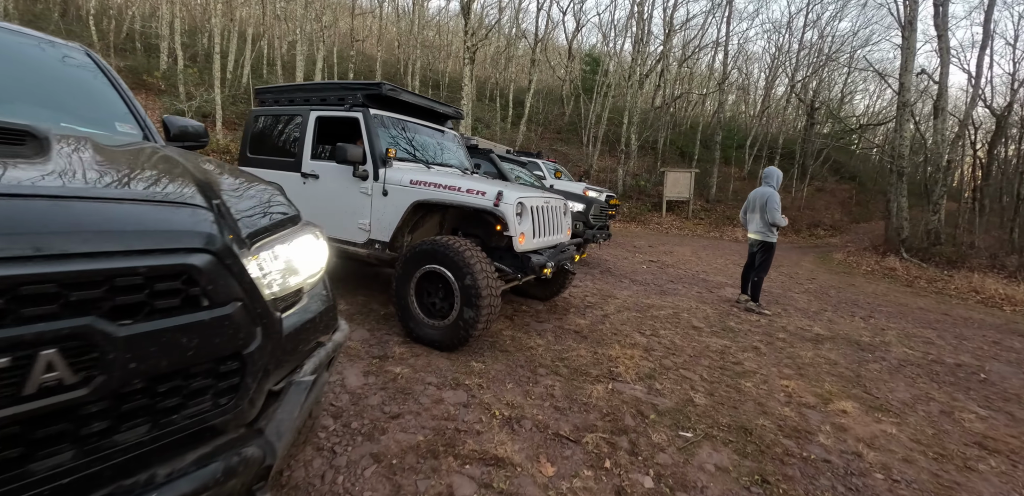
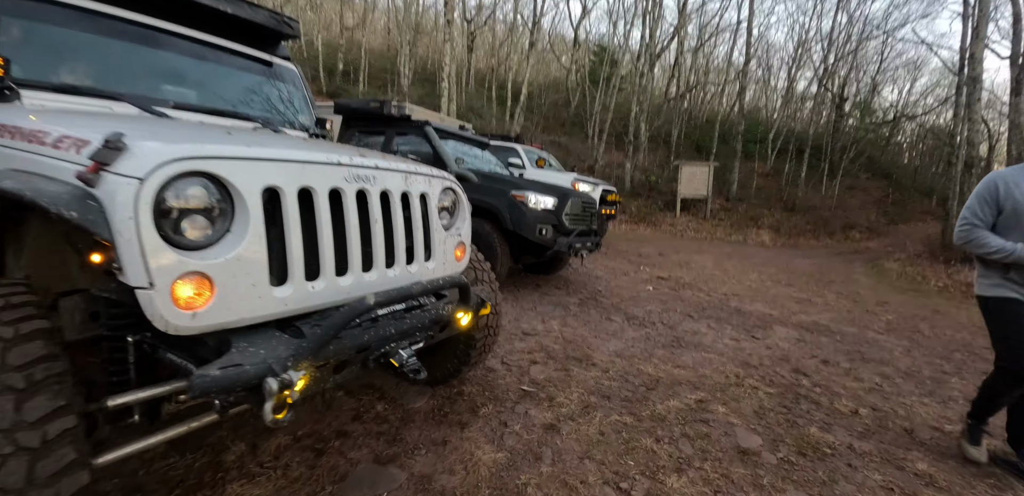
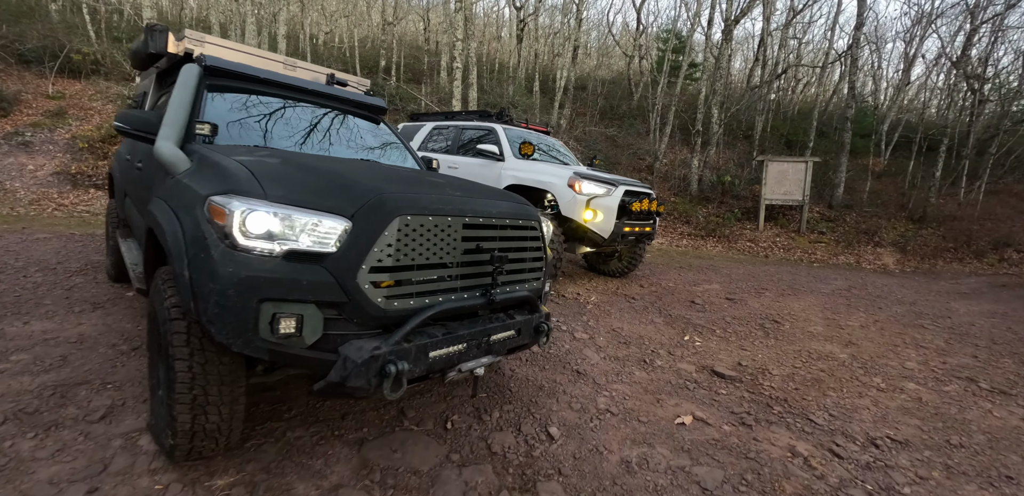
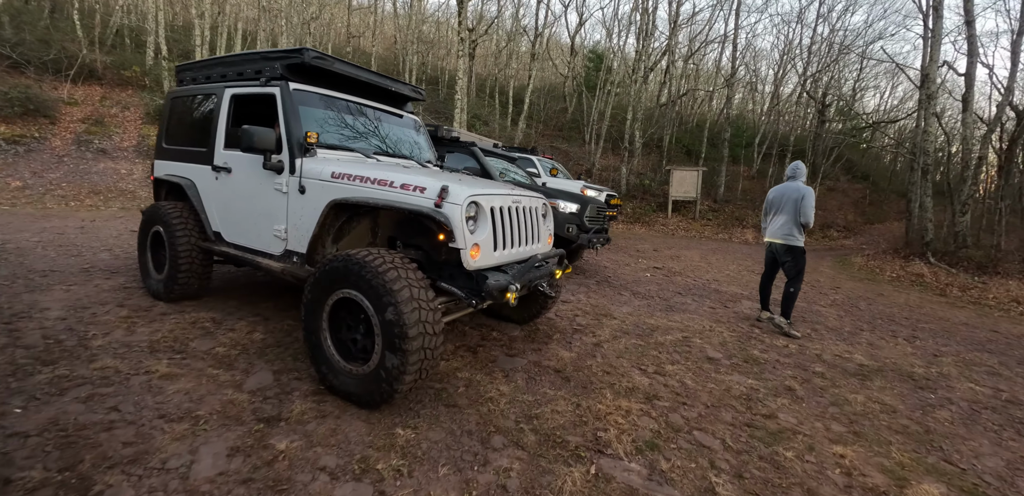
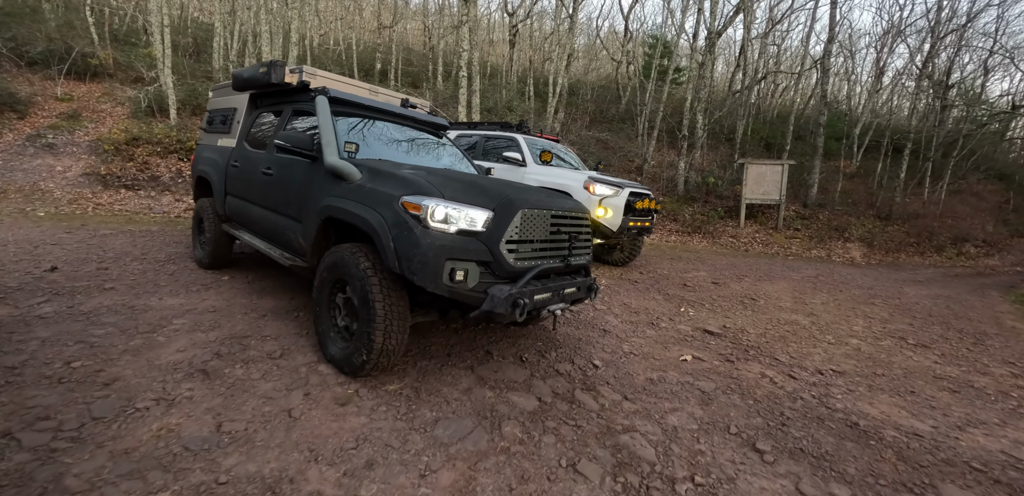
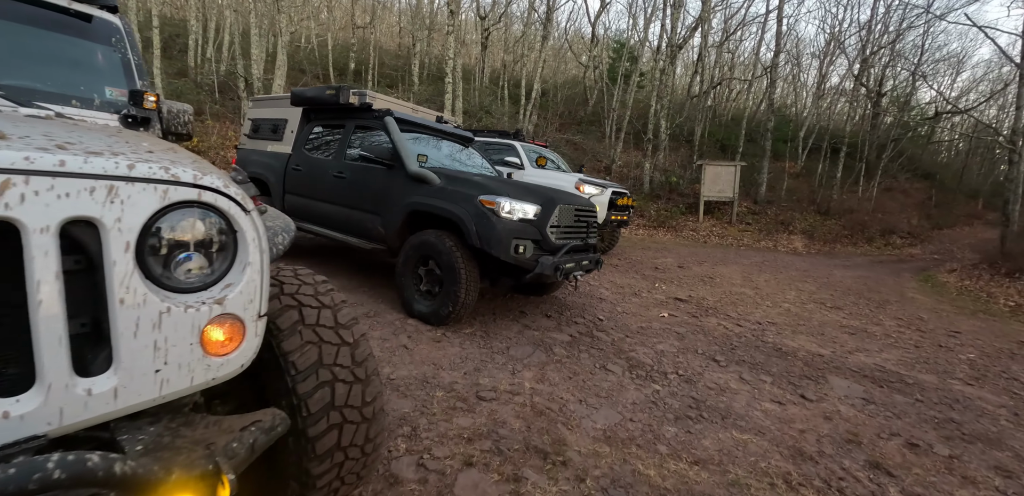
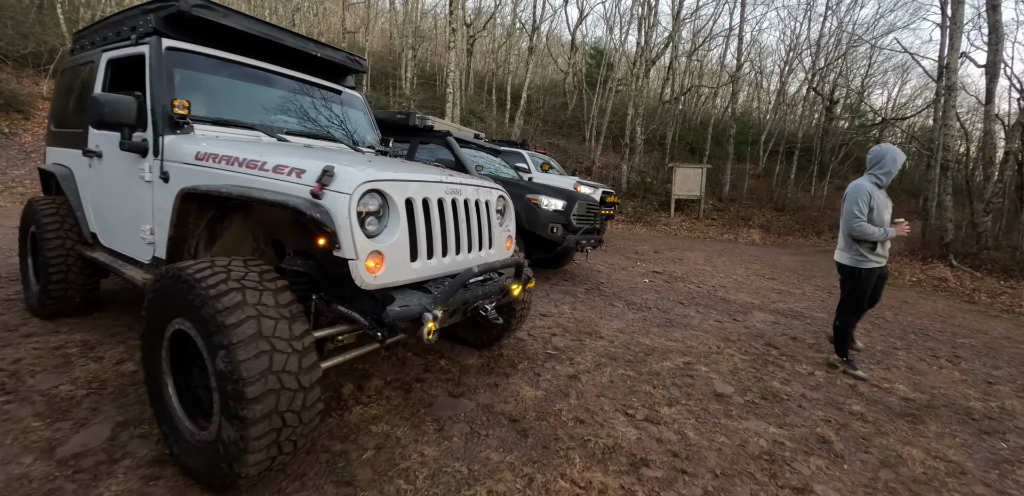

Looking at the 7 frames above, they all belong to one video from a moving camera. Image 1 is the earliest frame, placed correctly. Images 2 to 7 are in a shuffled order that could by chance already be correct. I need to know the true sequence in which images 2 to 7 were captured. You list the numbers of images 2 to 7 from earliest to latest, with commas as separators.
4, 7, 2, 6, 5, 3
